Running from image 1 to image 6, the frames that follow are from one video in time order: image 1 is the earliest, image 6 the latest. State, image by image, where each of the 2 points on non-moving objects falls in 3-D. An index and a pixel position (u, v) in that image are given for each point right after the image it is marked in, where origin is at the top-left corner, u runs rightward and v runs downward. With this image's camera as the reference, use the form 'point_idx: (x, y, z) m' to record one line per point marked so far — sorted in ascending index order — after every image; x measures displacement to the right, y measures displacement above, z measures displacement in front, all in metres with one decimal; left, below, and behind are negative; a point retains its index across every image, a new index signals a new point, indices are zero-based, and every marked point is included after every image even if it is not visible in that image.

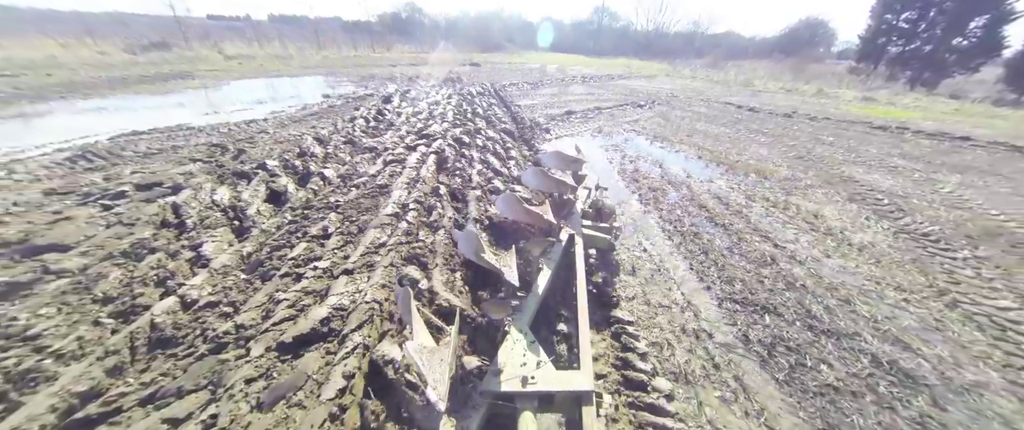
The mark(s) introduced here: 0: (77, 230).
0: (-5.0, -0.1, +3.6) m
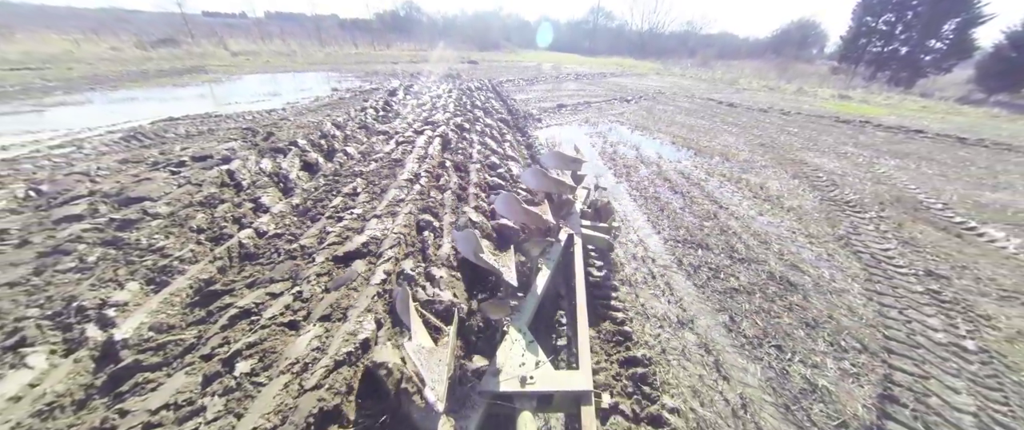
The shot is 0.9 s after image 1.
0: (-5.1, +0.4, +4.4) m
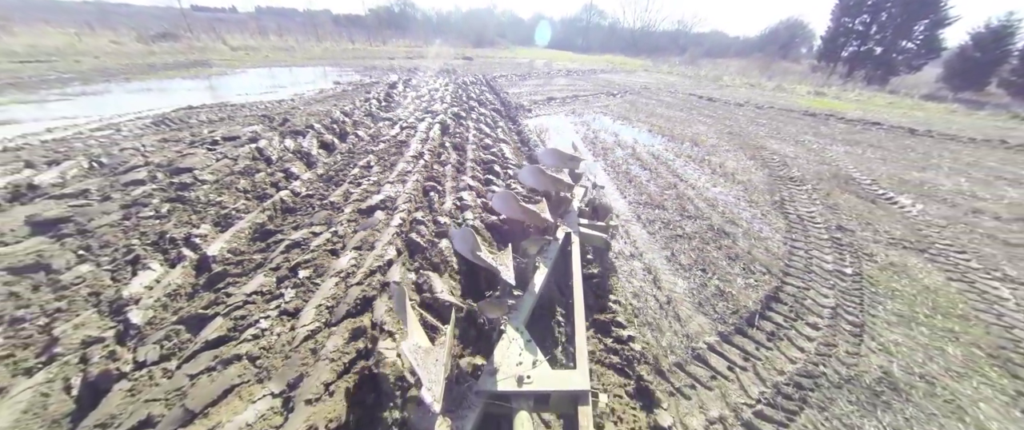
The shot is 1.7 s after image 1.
0: (-5.3, +1.0, +5.2) m
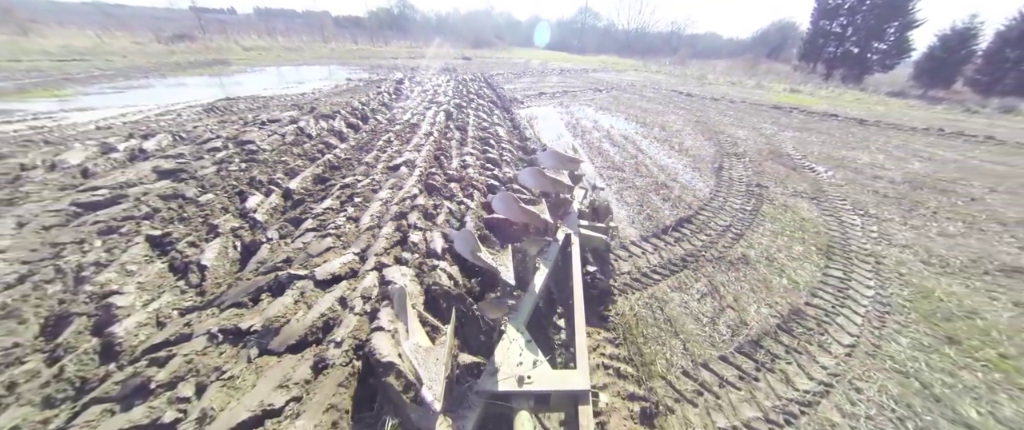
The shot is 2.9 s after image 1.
0: (-5.5, +1.7, +6.5) m
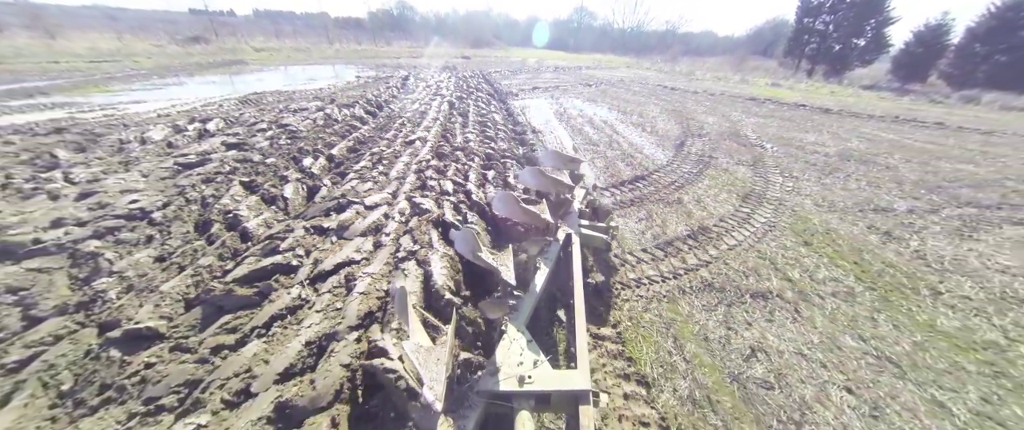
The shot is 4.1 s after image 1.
0: (-5.6, +2.4, +7.8) m
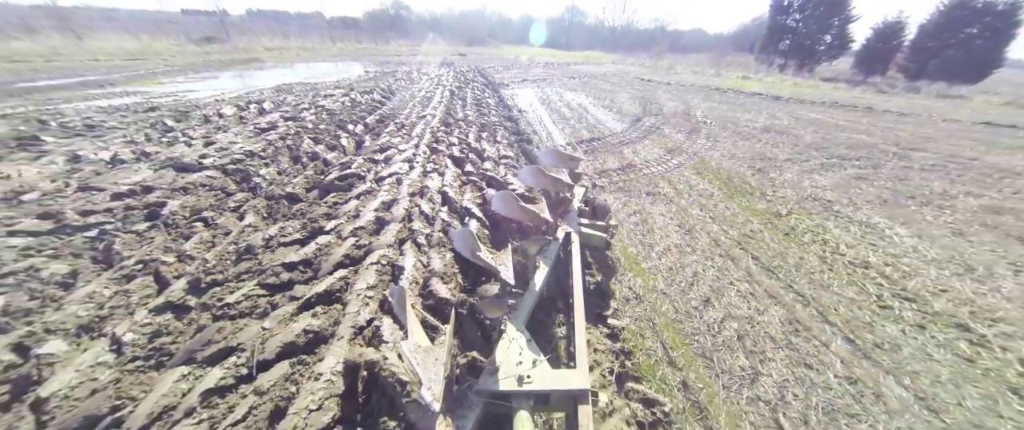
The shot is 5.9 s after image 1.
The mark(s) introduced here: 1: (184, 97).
0: (-5.9, +3.6, +9.8) m
1: (-10.8, +3.9, +10.0) m
